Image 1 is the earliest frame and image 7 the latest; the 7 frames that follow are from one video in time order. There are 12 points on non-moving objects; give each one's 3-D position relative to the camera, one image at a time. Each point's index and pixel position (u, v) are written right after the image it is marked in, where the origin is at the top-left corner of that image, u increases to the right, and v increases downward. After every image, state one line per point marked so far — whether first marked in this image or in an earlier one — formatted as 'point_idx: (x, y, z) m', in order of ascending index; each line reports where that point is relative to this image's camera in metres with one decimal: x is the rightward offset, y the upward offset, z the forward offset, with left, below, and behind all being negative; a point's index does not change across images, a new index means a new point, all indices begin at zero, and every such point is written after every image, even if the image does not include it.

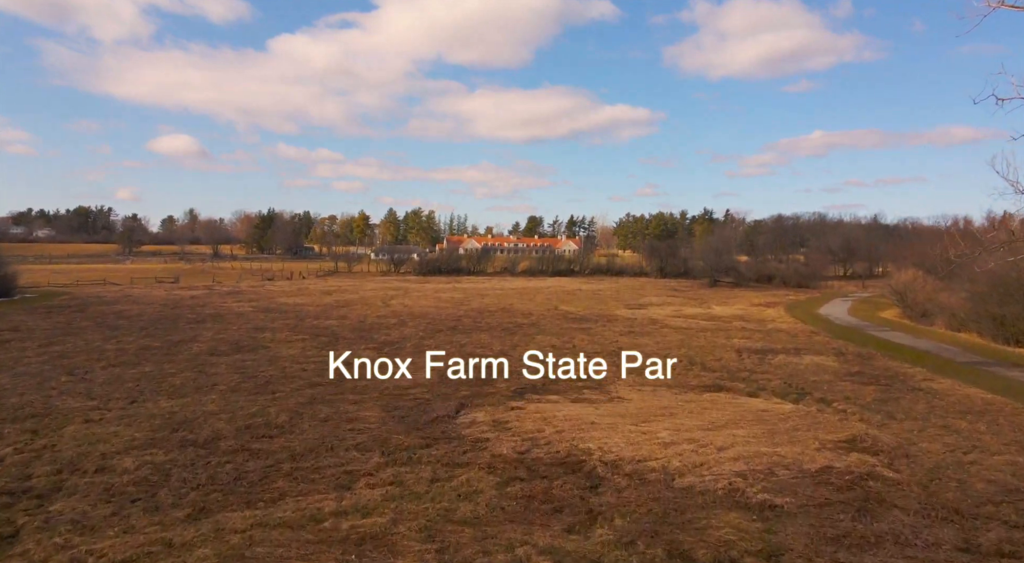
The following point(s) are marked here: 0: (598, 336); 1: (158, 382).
0: (+2.6, -1.6, +19.6) m
1: (-6.3, -1.8, +11.7) m
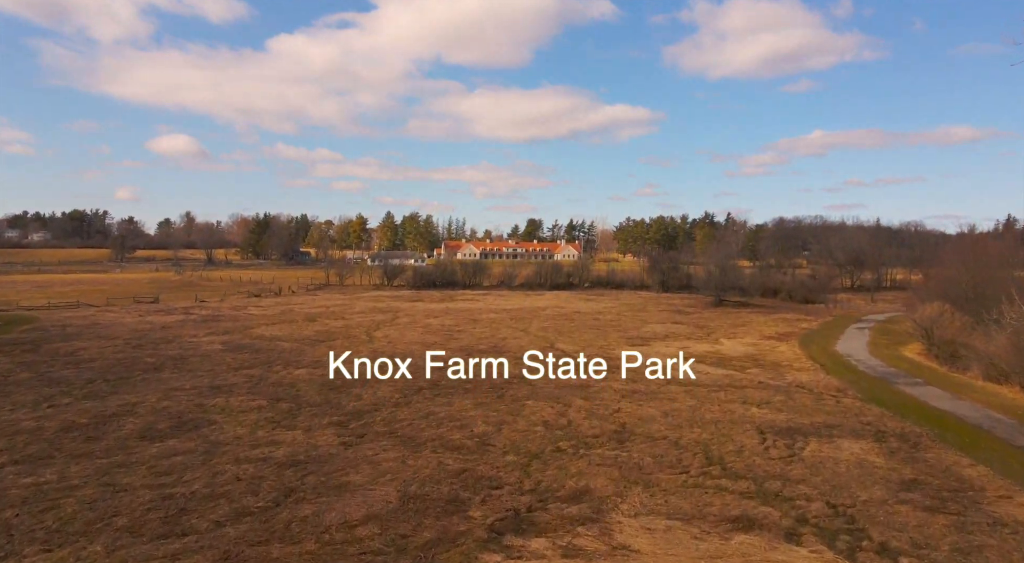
0: (+2.2, -3.1, +17.2) m
1: (-6.6, -3.2, +9.4) m
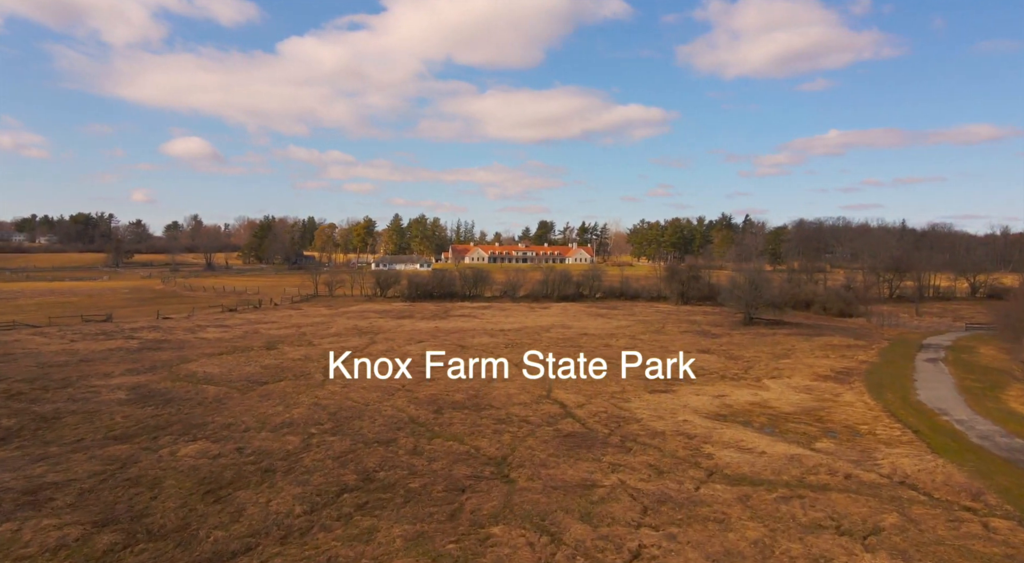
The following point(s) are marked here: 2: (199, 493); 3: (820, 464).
0: (+1.5, -4.0, +10.9) m
1: (-7.4, -4.2, +3.3) m
2: (-5.8, -3.9, +12.3) m
3: (+6.7, -4.0, +14.4) m
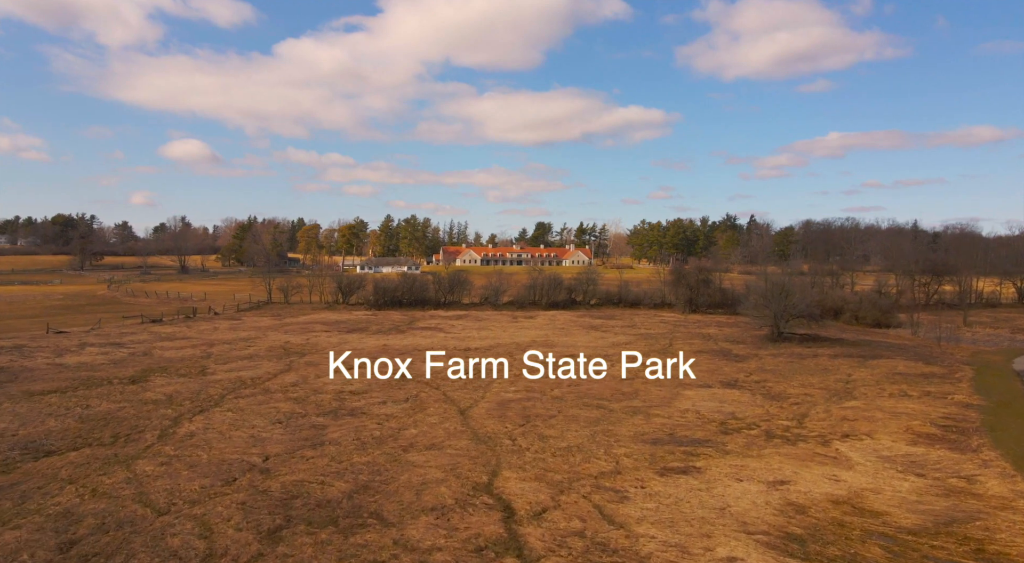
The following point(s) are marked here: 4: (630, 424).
0: (-0.1, -4.2, +2.1) m
1: (-9.1, -4.3, -5.6) m
2: (-7.4, -4.1, +3.4) m
3: (+5.1, -4.2, +5.6) m
4: (+3.2, -4.0, +18.3) m
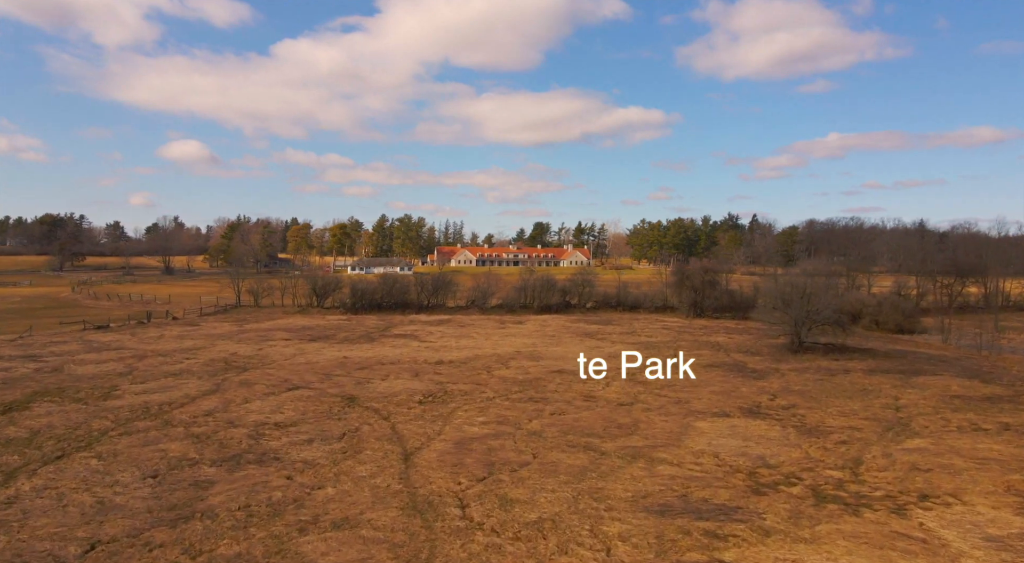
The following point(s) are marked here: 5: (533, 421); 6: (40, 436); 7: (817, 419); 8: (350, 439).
0: (-0.9, -4.2, -2.6) m
1: (-9.9, -4.4, -10.3) m
2: (-8.3, -4.2, -1.3) m
3: (+4.2, -4.2, +0.9) m
4: (+2.3, -4.0, +13.6) m
5: (+0.6, -3.8, +18.3) m
6: (-11.5, -3.8, +16.3) m
7: (+8.5, -3.8, +18.5) m
8: (-4.1, -3.9, +16.5) m
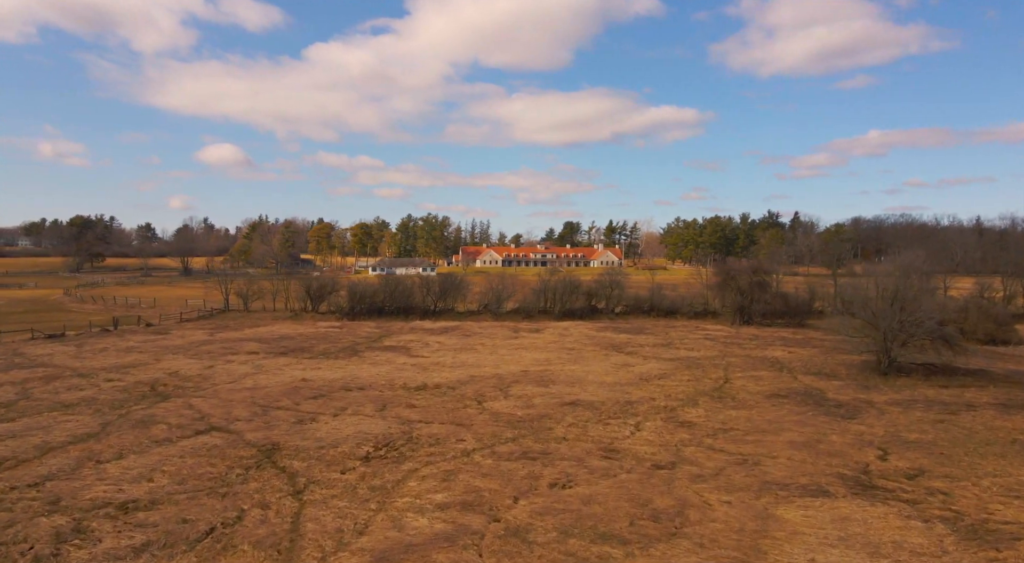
0: (-2.4, -4.3, -9.1) m
1: (-11.7, -4.4, -16.3) m
2: (-9.7, -4.2, -7.4) m
3: (+2.9, -4.2, -5.9) m
4: (+1.7, -4.1, +6.9) m
5: (+0.1, -3.9, +11.7) m
6: (-12.1, -3.8, +10.3) m
7: (+8.1, -3.8, +11.6) m
8: (-4.6, -4.0, +10.1) m
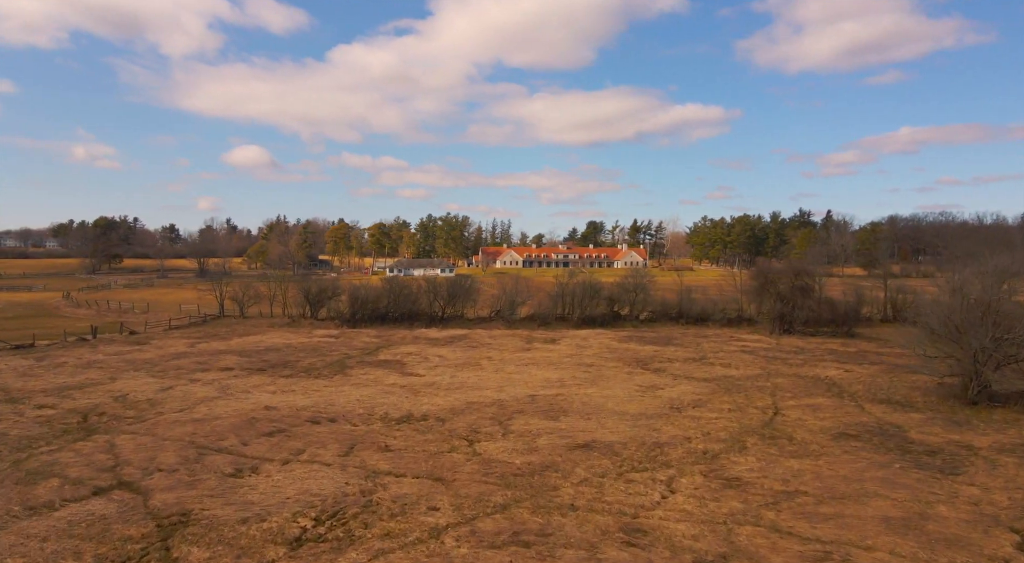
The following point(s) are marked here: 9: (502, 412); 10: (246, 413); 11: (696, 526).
0: (-3.5, -4.5, -13.1) m
1: (-13.0, -4.7, -20.0) m
2: (-10.7, -4.5, -11.2) m
3: (+2.0, -4.5, -10.0) m
4: (+1.2, -4.3, +2.8) m
5: (-0.2, -4.2, +7.6) m
6: (-12.4, -4.1, +6.7) m
7: (+7.8, -4.1, +7.2) m
8: (-5.0, -4.2, +6.2) m
9: (-0.3, -3.8, +19.5) m
10: (-7.7, -3.8, +19.2) m
11: (+3.1, -4.1, +11.1) m
